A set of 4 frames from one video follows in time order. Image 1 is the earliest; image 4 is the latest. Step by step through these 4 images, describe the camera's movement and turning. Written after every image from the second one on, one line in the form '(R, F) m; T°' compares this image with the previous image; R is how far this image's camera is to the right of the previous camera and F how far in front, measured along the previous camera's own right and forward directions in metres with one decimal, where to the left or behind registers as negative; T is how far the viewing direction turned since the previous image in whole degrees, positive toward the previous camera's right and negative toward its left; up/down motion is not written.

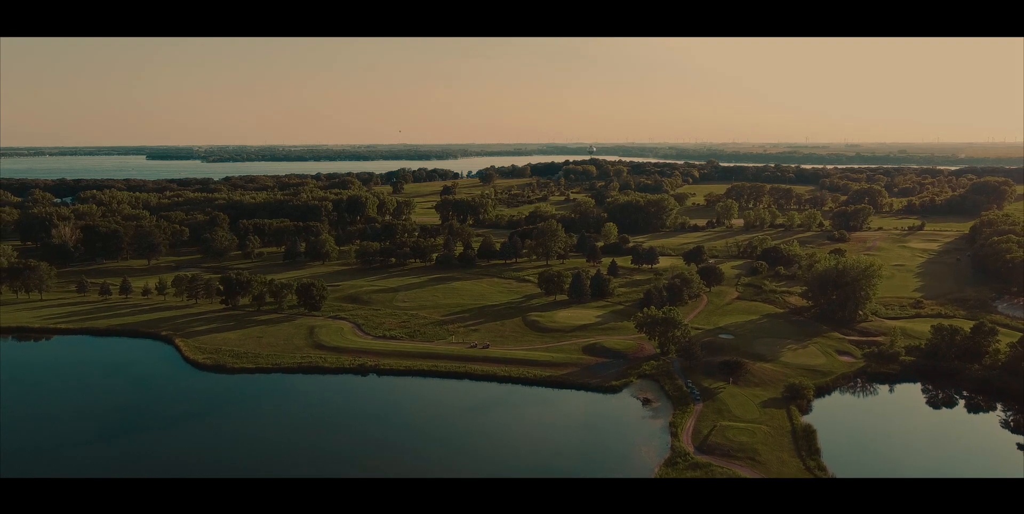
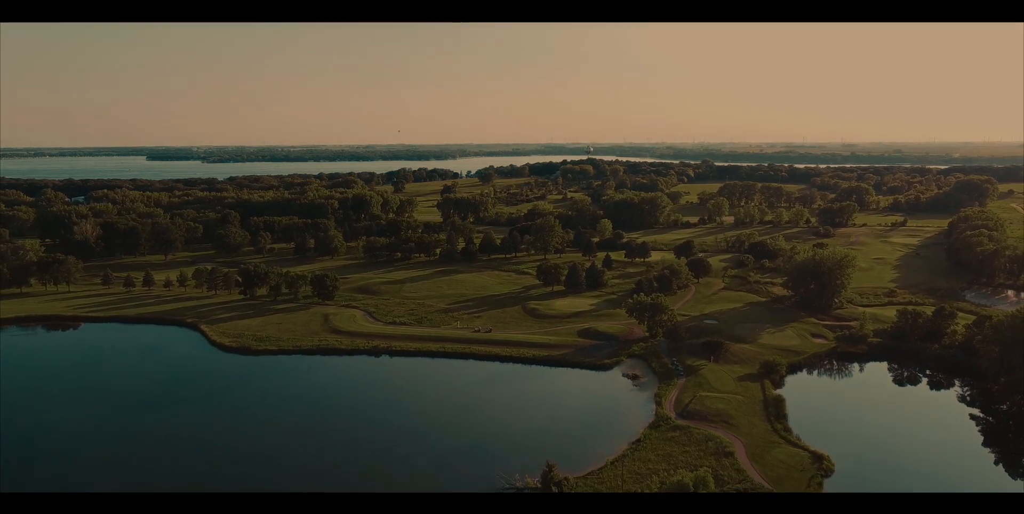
(-0.1, -3.1) m; 0°
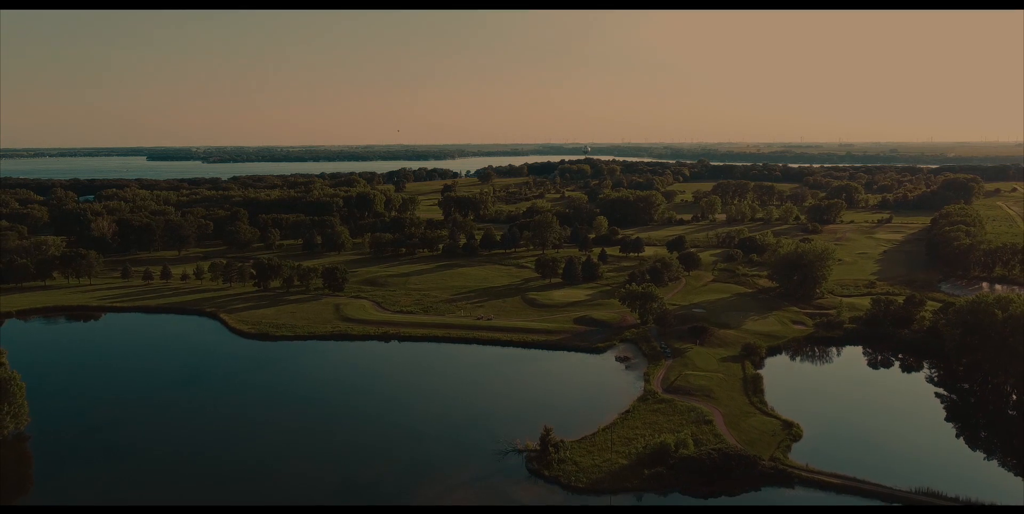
(-0.1, -2.7) m; 0°
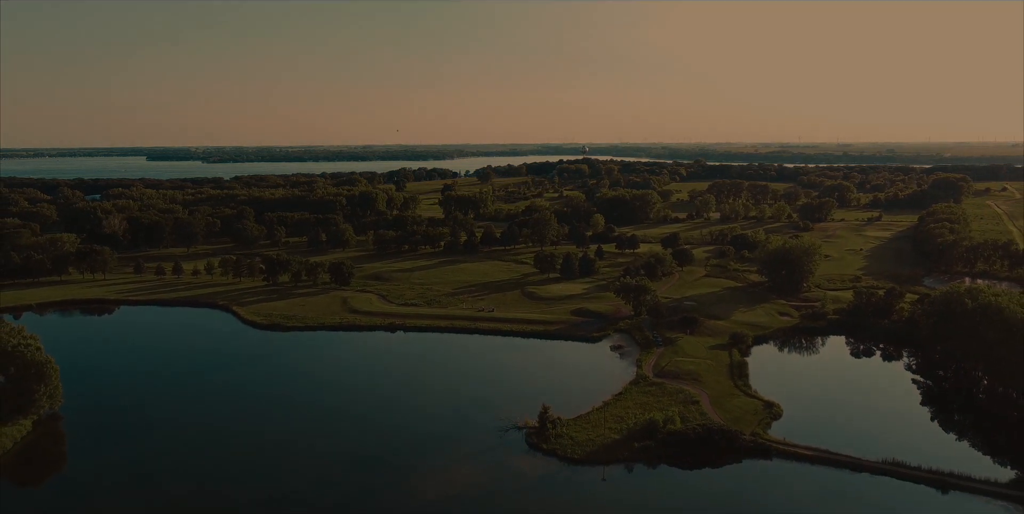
(-0.1, -2.0) m; 0°
